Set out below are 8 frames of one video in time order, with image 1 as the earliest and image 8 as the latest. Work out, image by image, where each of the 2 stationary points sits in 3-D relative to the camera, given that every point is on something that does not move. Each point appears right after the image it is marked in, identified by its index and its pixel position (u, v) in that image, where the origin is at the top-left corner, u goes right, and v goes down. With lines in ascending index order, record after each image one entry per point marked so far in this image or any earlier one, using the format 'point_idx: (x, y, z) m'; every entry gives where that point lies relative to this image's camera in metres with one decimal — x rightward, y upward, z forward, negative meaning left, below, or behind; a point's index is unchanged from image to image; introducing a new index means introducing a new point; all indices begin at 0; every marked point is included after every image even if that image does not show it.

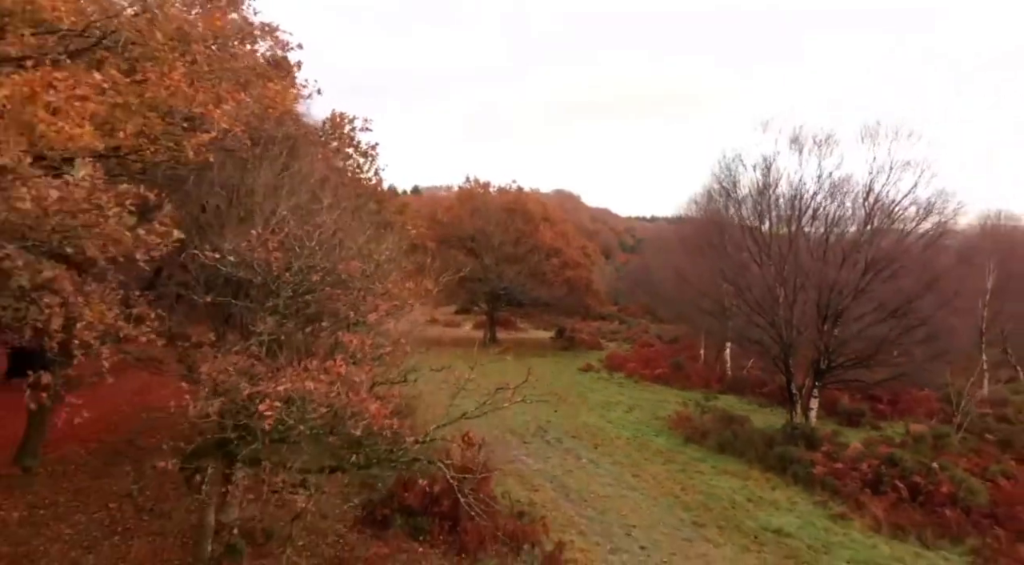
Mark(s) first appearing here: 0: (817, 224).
0: (+8.9, +1.7, +19.0) m
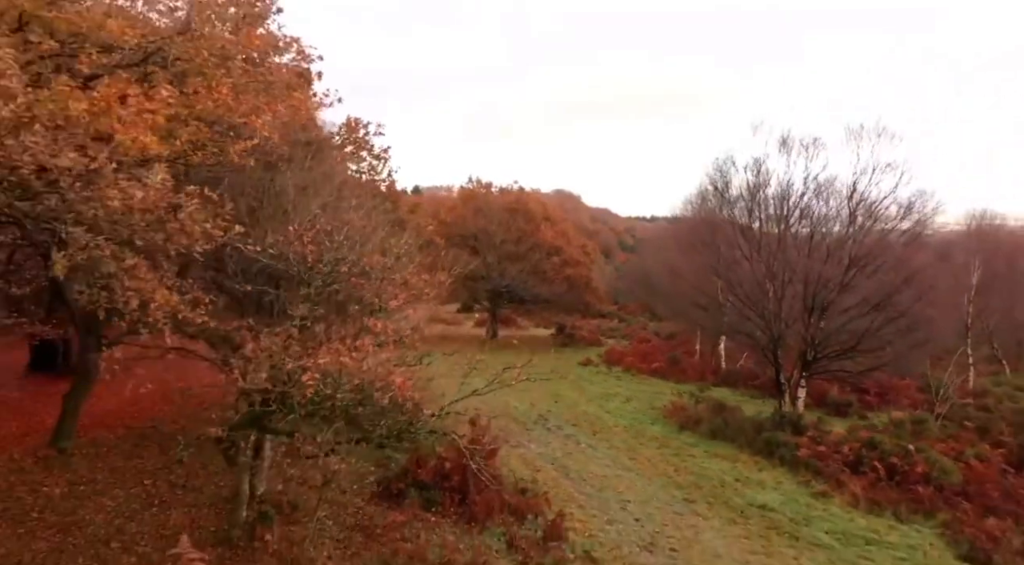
0: (+9.0, +1.8, +19.9) m
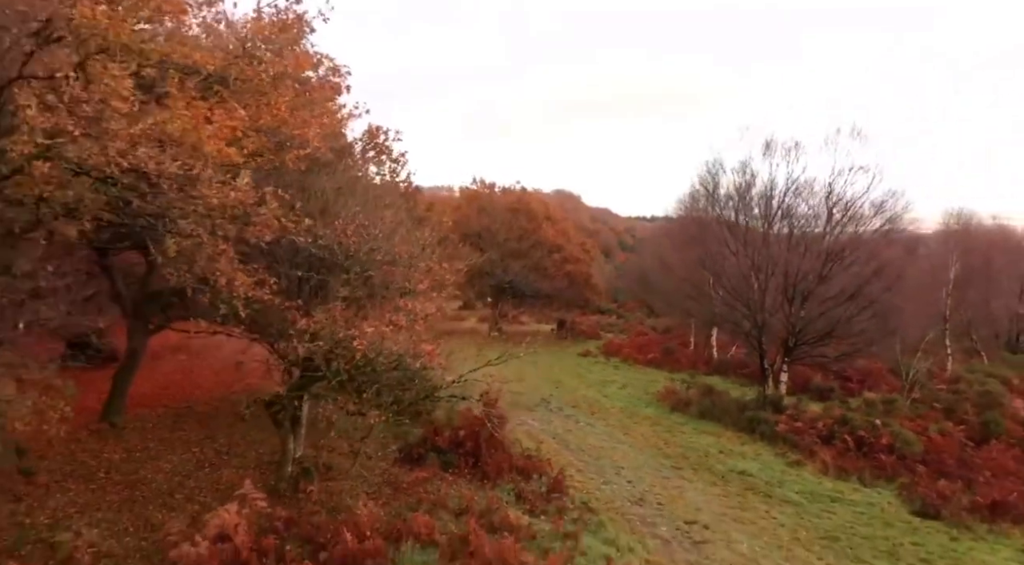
0: (+9.1, +2.0, +21.6) m
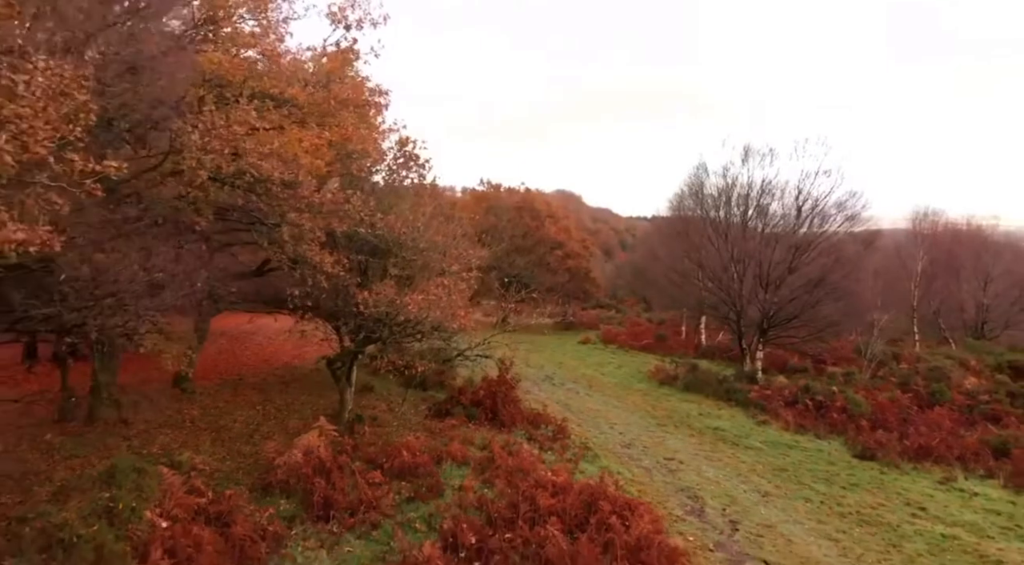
0: (+9.5, +2.4, +24.5) m
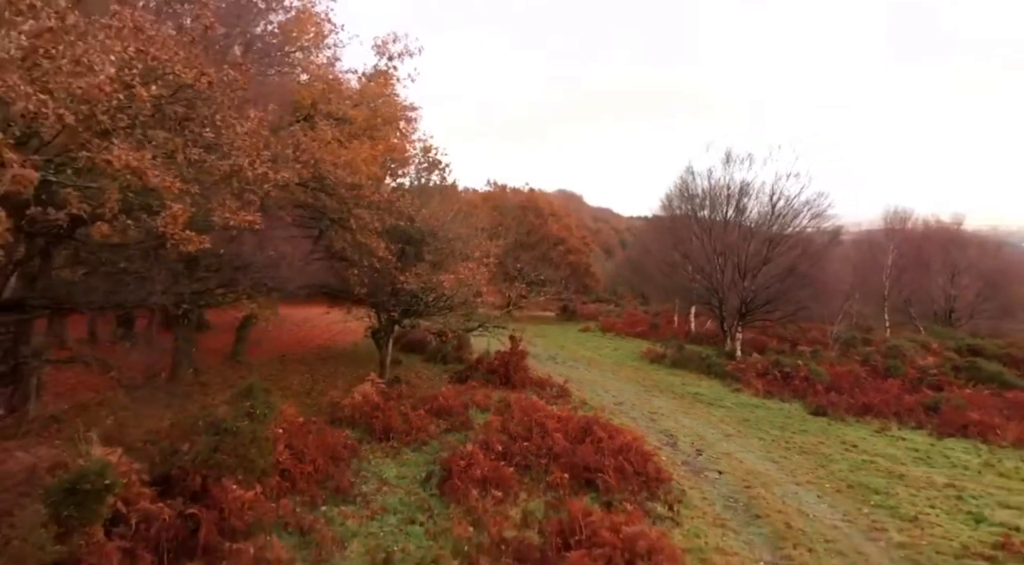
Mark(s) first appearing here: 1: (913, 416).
0: (+9.8, +2.9, +27.7) m
1: (+11.7, -3.9, +18.9) m
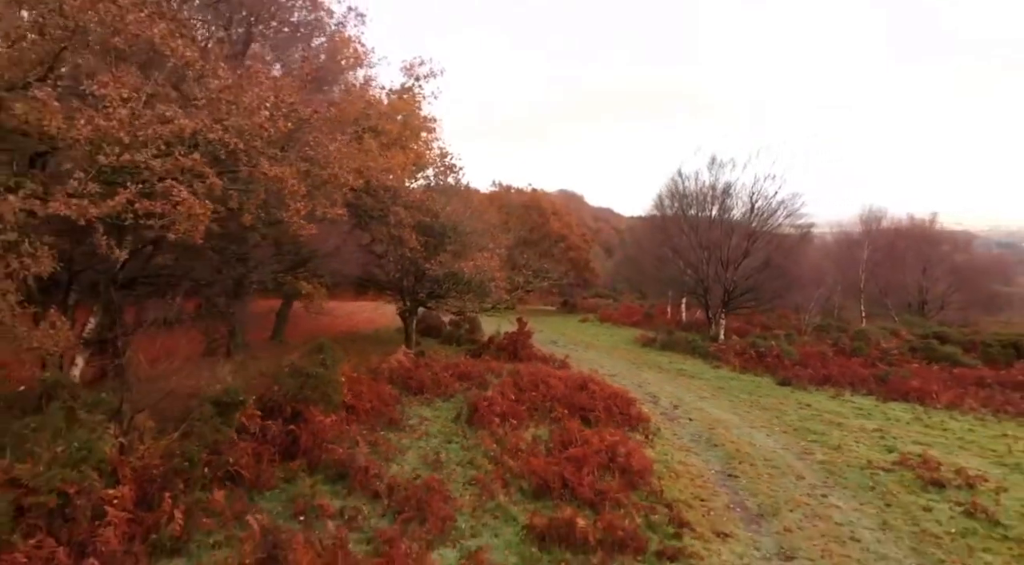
0: (+10.1, +3.3, +30.8) m
1: (+12.0, -3.5, +22.0) m
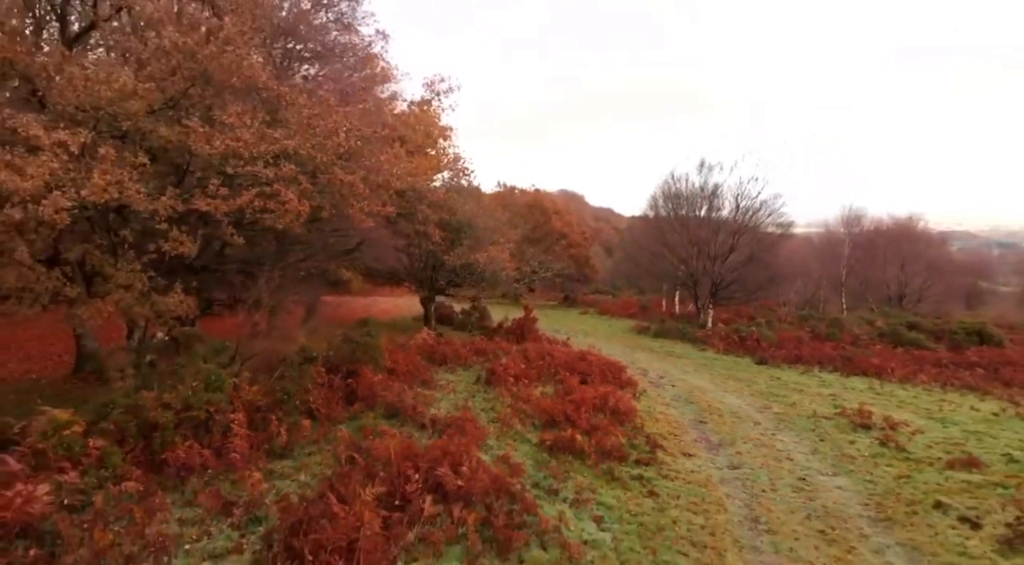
0: (+10.4, +3.7, +33.7) m
1: (+12.3, -3.1, +24.9) m
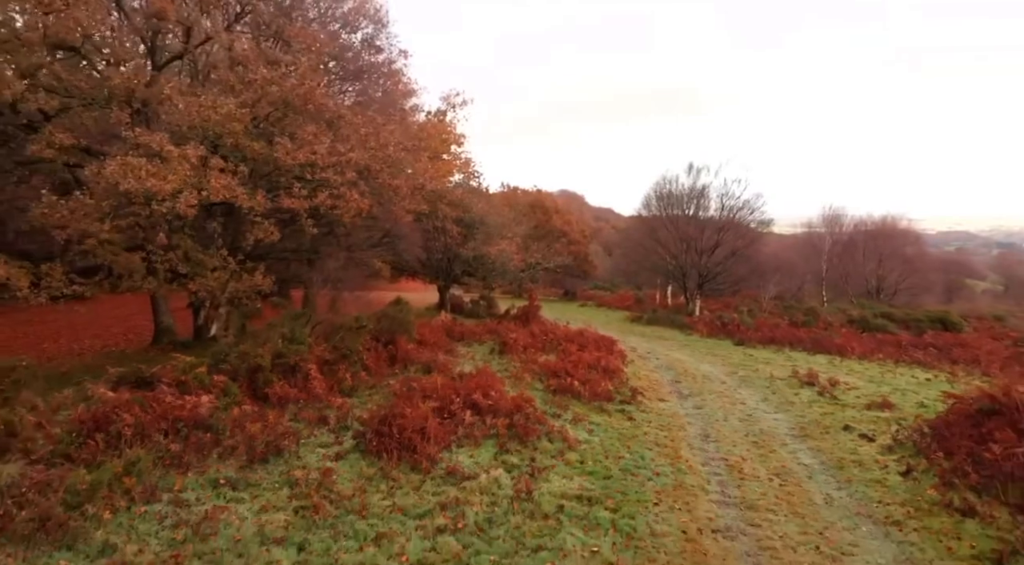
0: (+10.7, +4.1, +37.0) m
1: (+12.5, -2.7, +28.2) m
